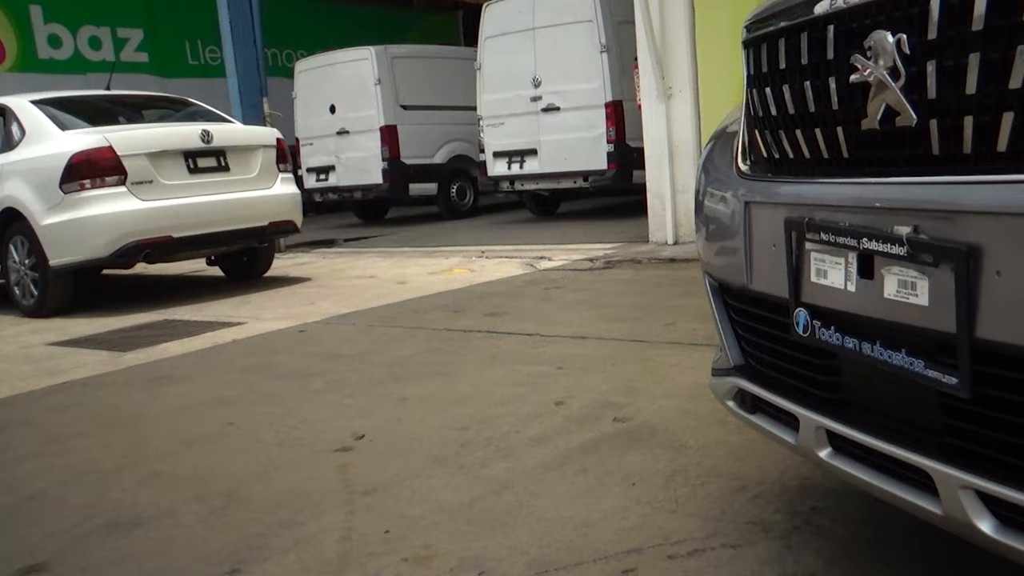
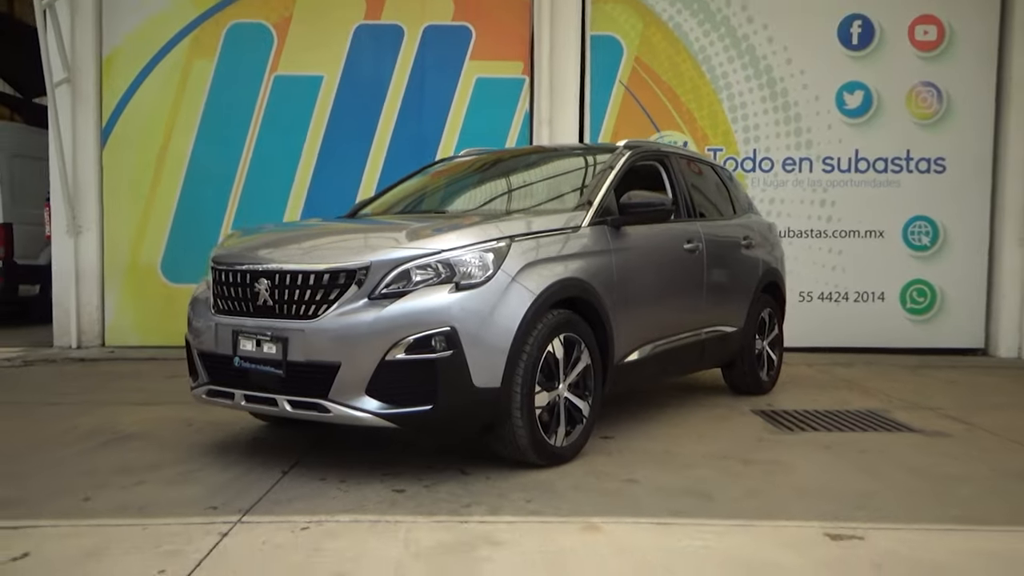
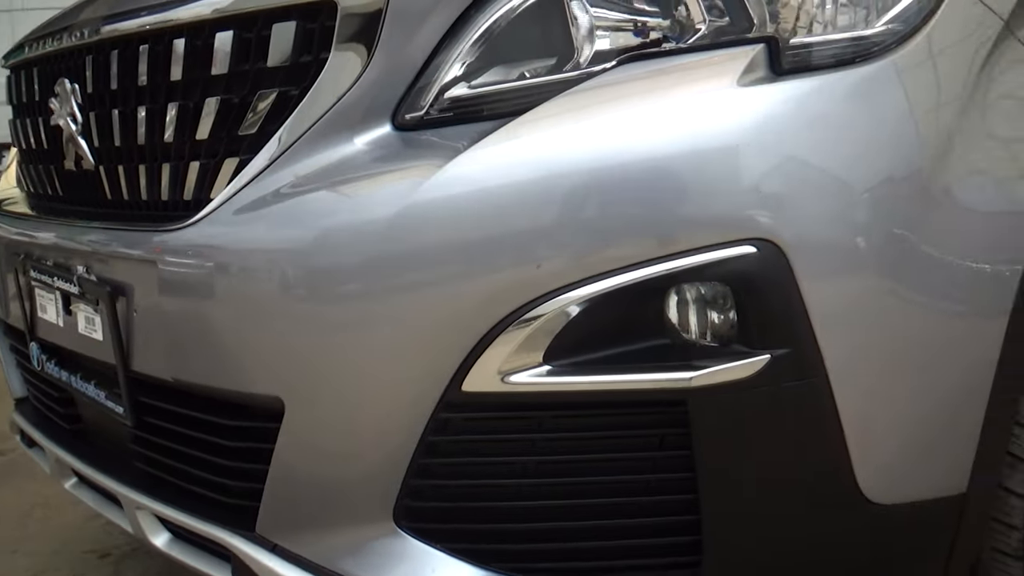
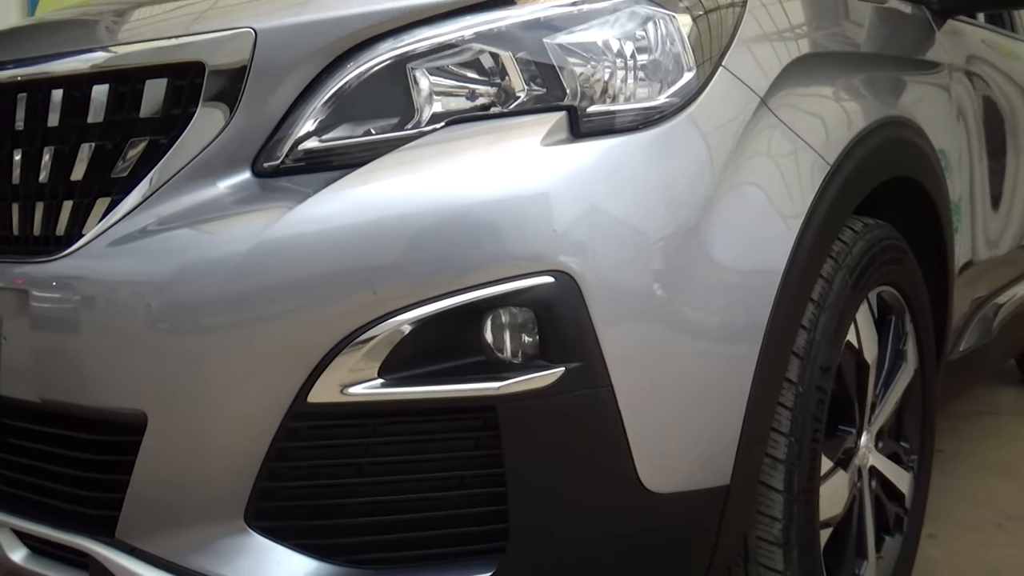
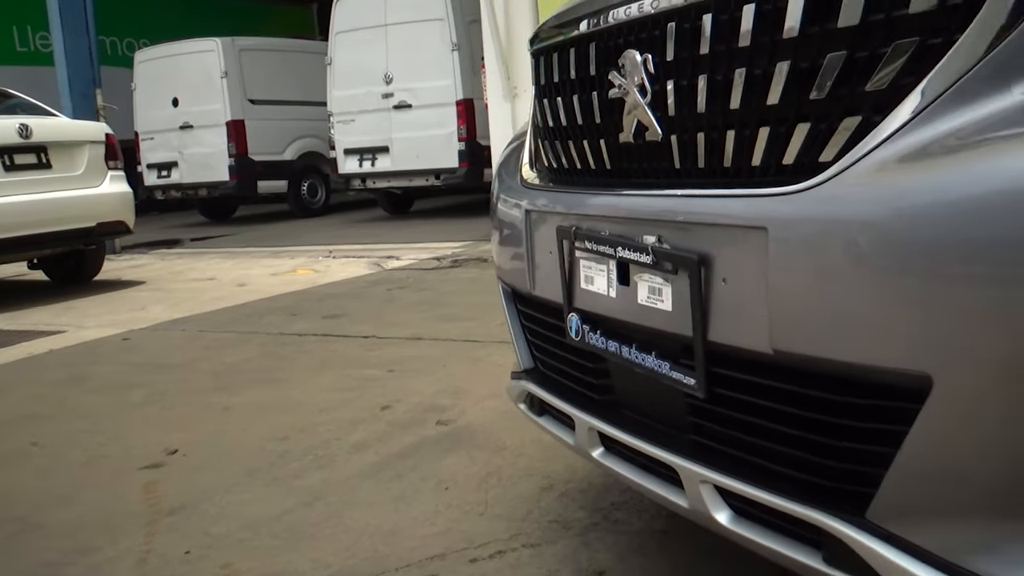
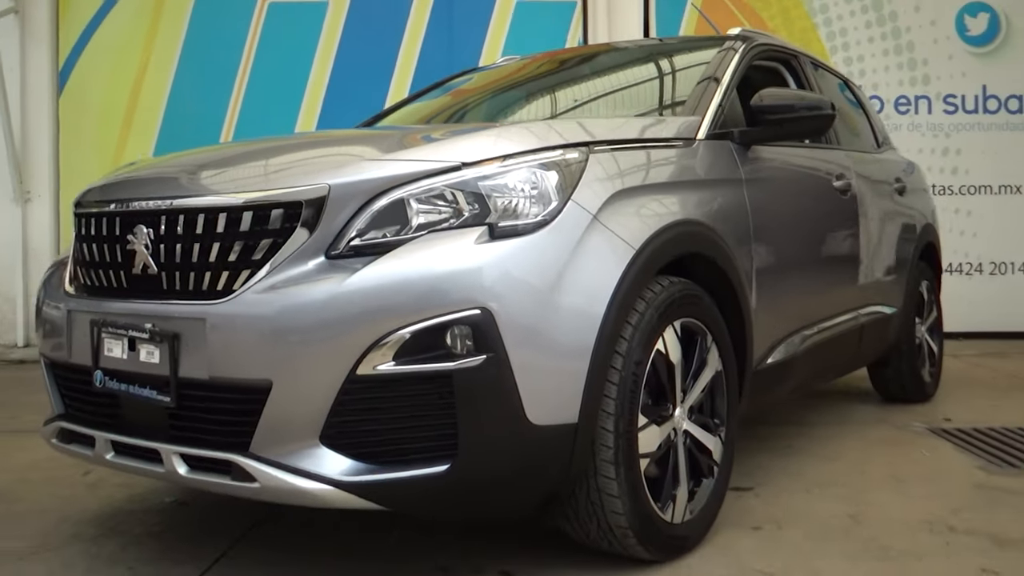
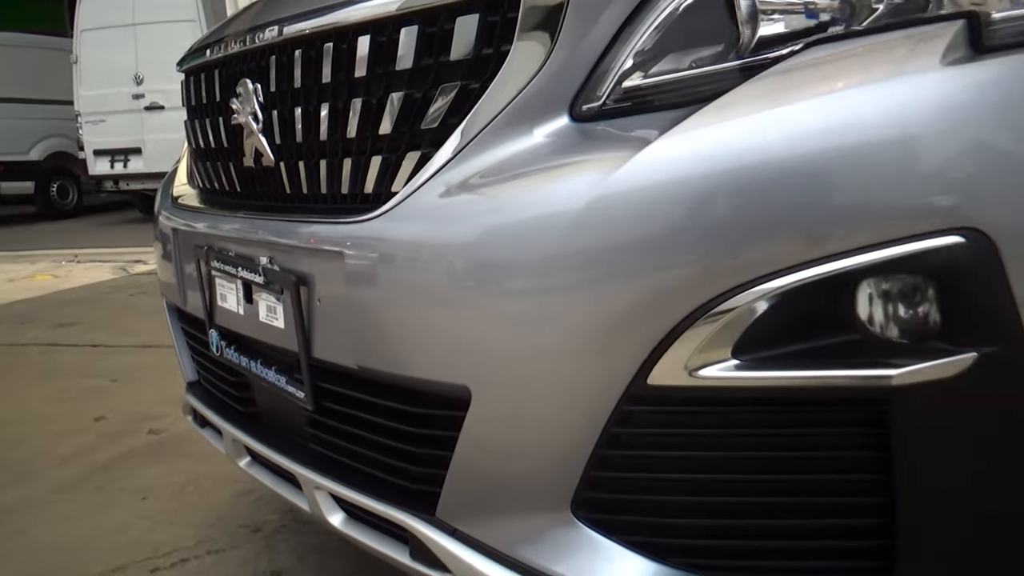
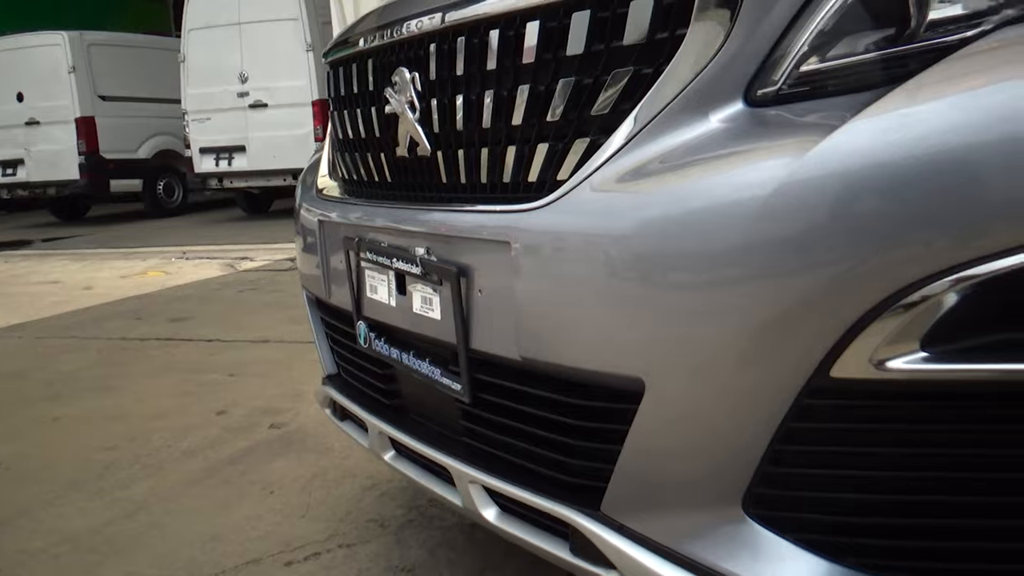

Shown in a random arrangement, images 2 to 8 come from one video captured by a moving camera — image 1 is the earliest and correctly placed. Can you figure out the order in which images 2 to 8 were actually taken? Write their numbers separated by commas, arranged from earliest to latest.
5, 8, 7, 3, 4, 6, 2
